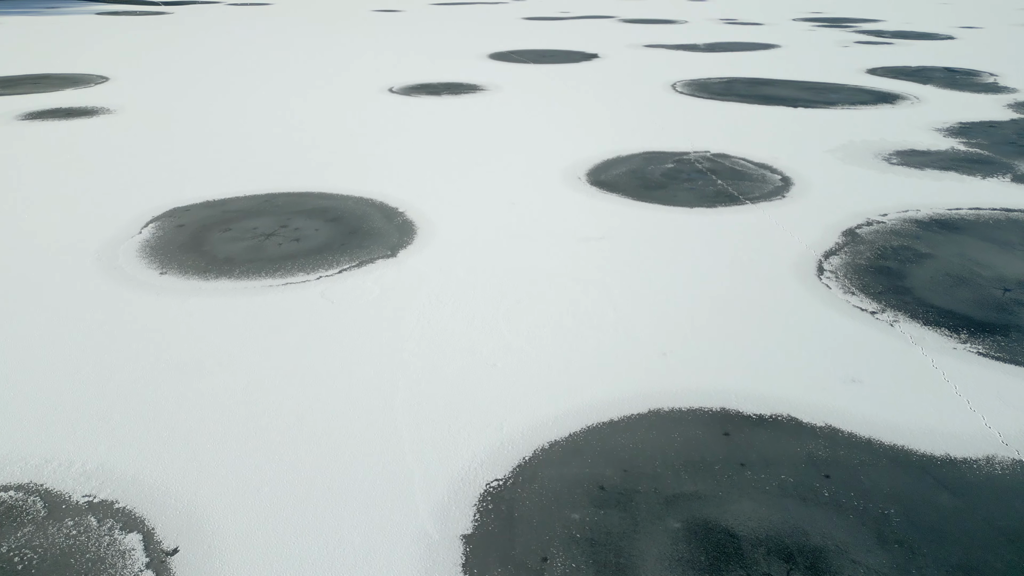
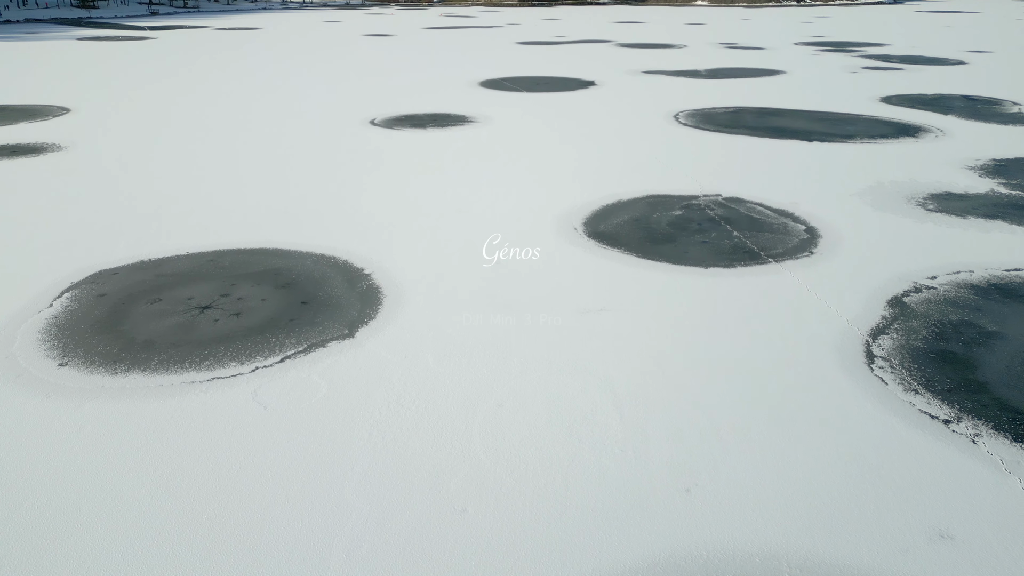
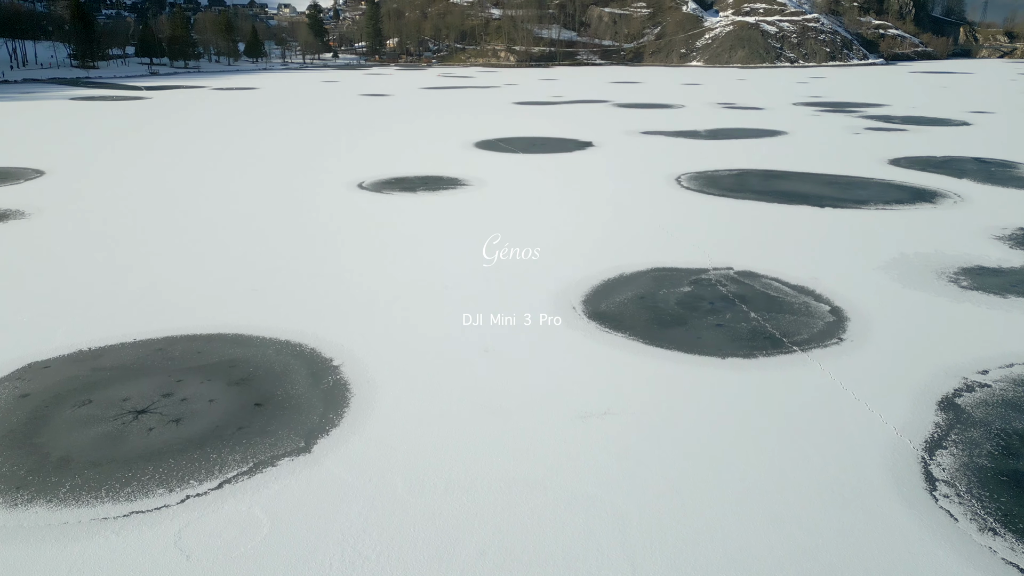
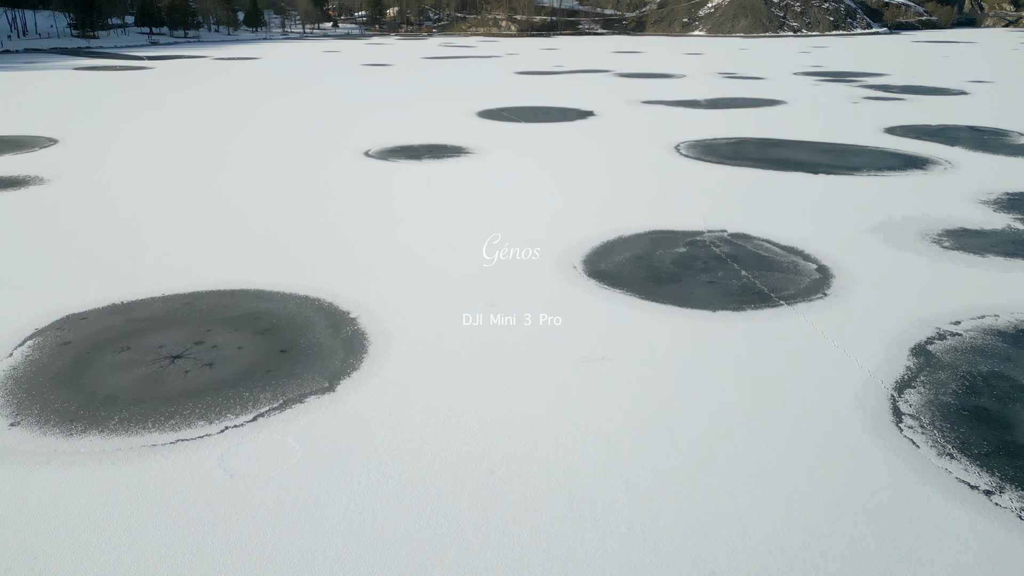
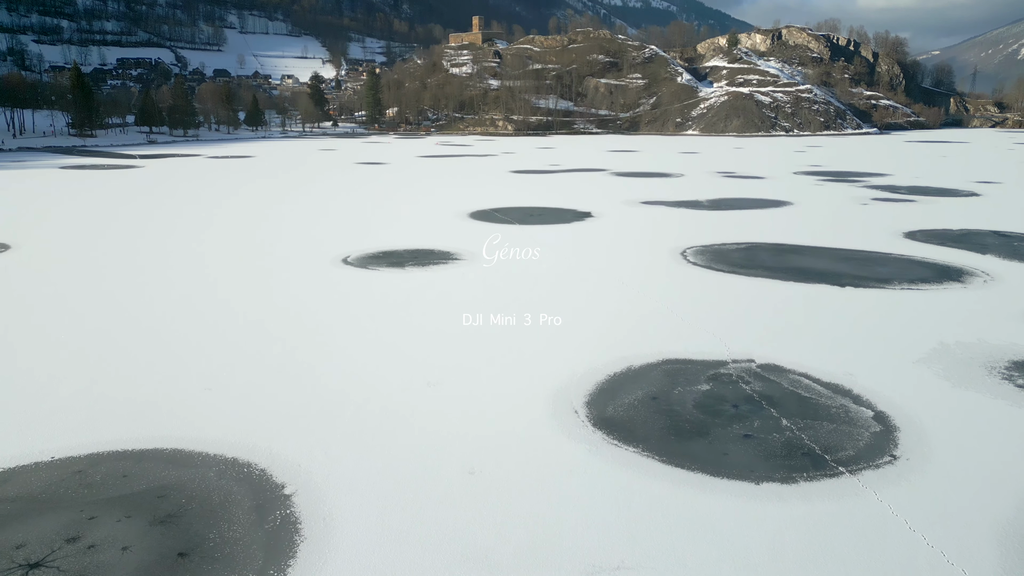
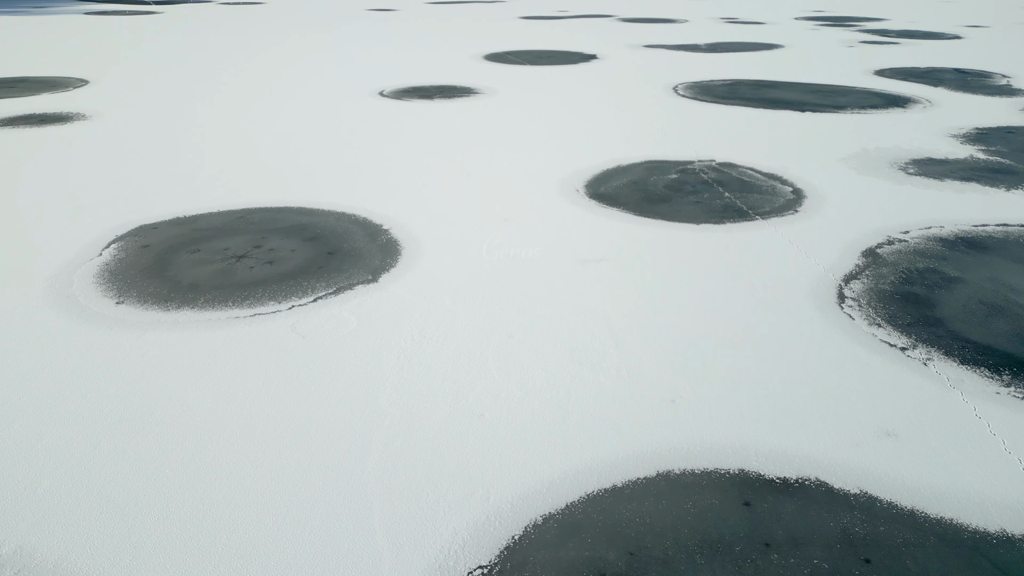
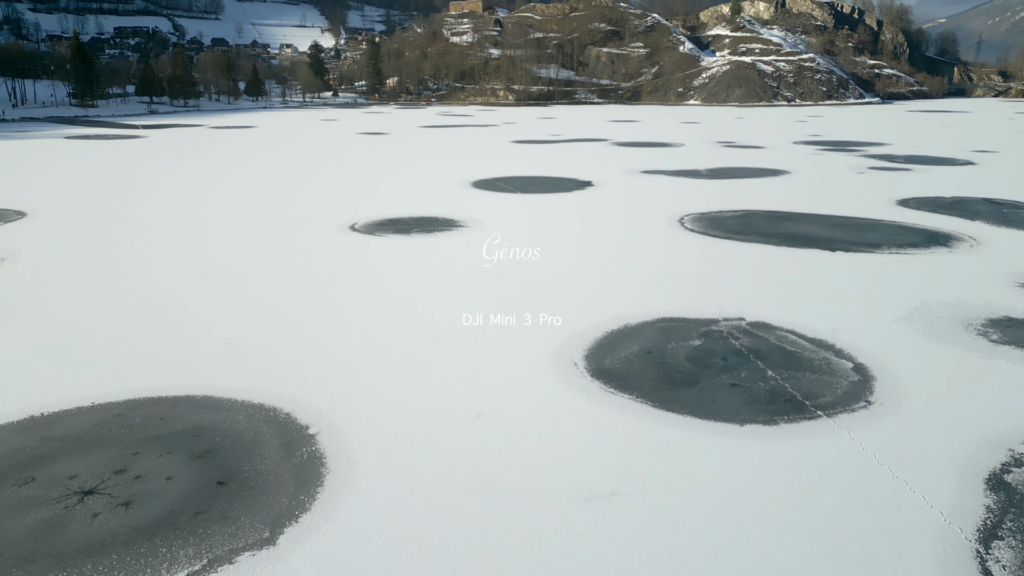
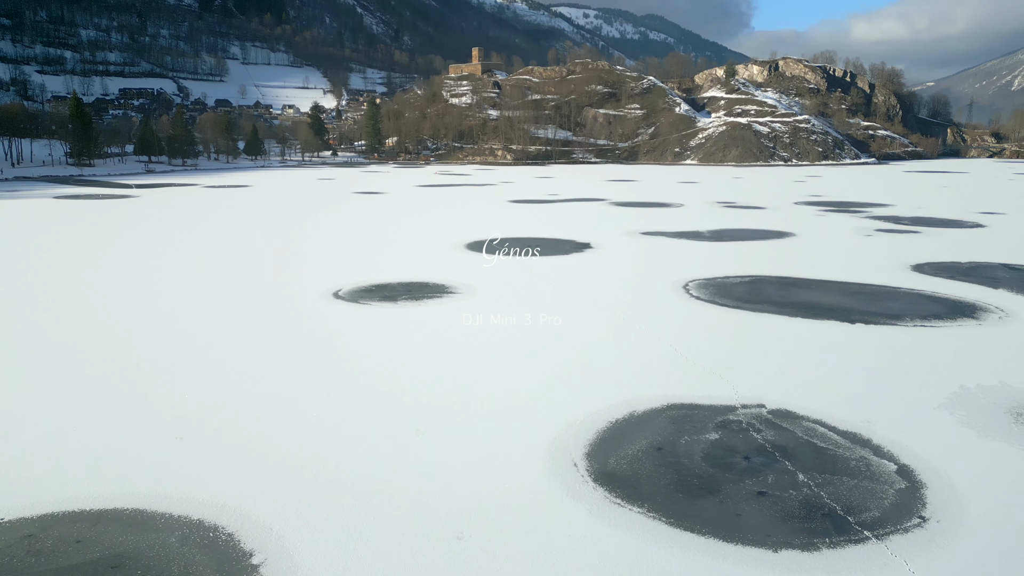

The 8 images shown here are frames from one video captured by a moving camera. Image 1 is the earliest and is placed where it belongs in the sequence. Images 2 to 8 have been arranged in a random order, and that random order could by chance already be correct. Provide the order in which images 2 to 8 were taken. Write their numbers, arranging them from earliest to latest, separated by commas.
6, 2, 4, 3, 7, 5, 8
